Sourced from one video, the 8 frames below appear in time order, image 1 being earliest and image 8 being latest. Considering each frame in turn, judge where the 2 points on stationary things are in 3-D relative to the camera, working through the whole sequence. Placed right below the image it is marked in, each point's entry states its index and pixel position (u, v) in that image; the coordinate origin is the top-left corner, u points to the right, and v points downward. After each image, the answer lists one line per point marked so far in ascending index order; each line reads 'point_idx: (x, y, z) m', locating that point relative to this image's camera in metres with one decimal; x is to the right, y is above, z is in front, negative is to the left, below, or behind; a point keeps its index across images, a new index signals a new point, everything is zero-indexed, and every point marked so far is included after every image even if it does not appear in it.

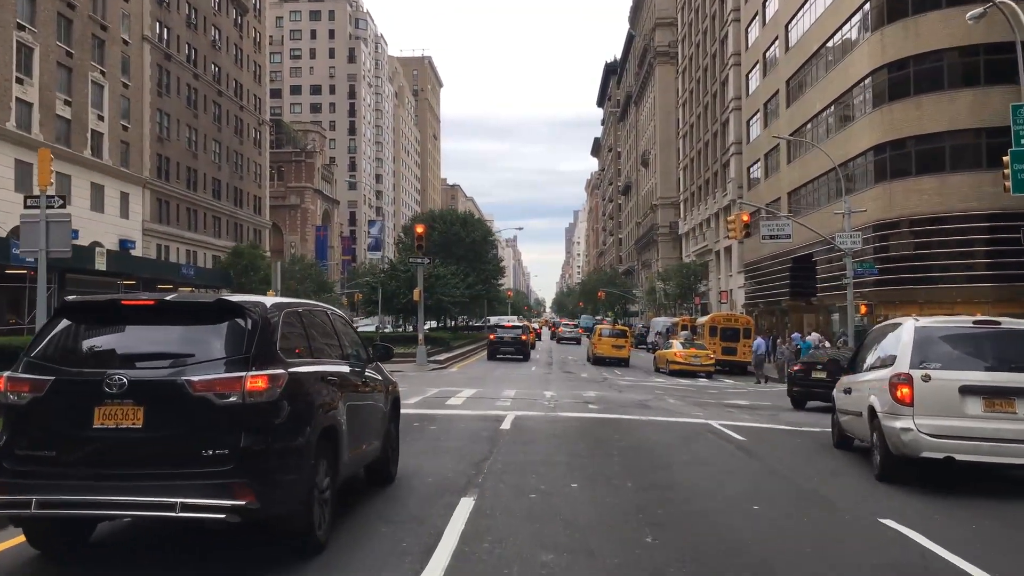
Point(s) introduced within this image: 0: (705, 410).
0: (+3.7, -2.3, +17.4) m
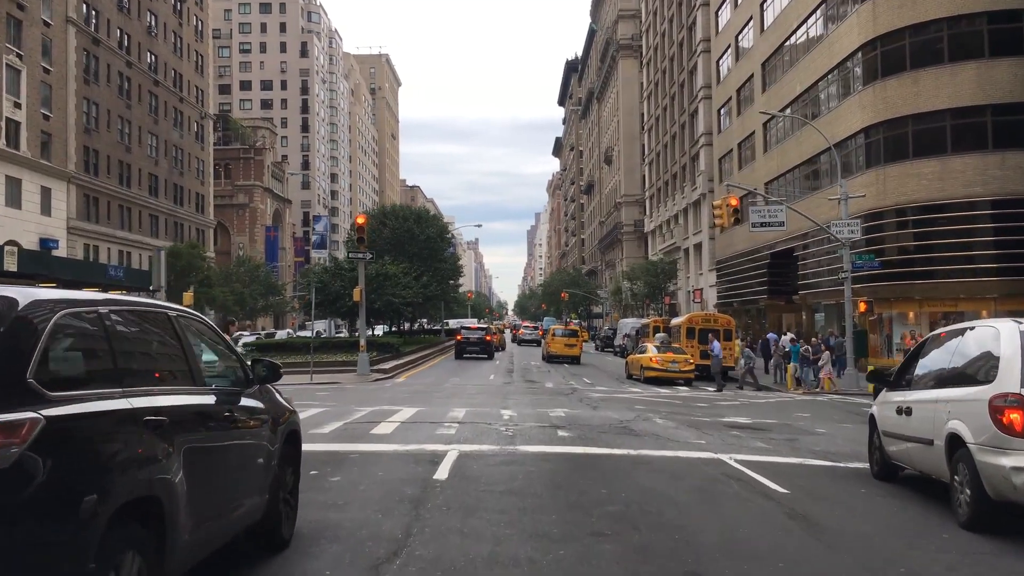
0: (+2.9, -2.2, +13.8) m
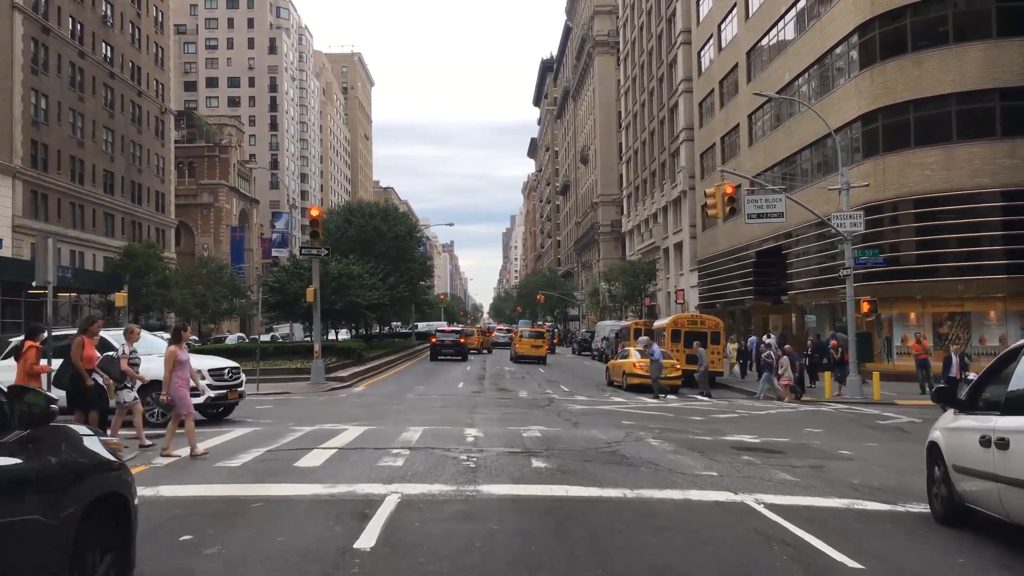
0: (+2.5, -2.1, +11.3) m
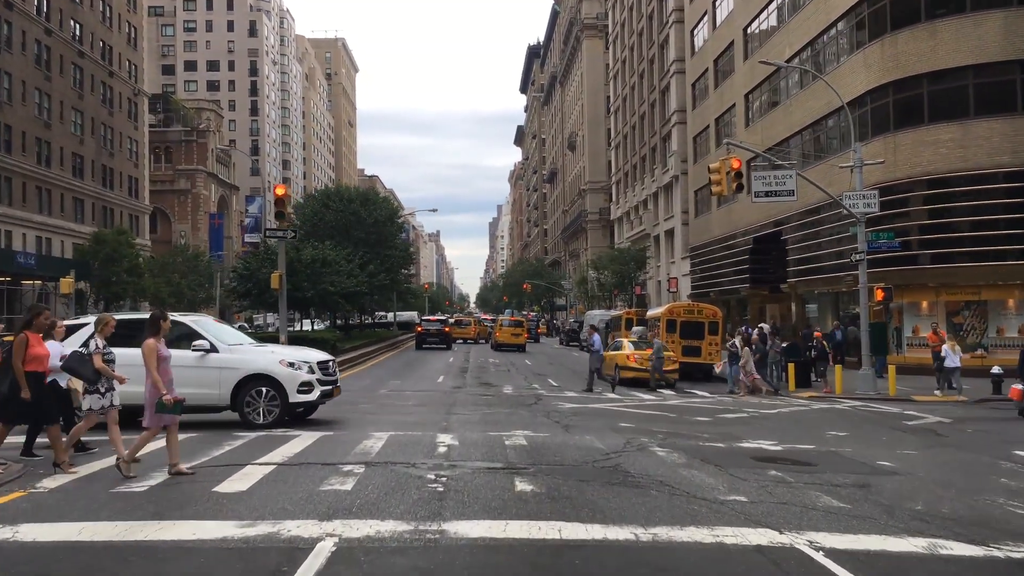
0: (+2.3, -1.9, +9.3) m
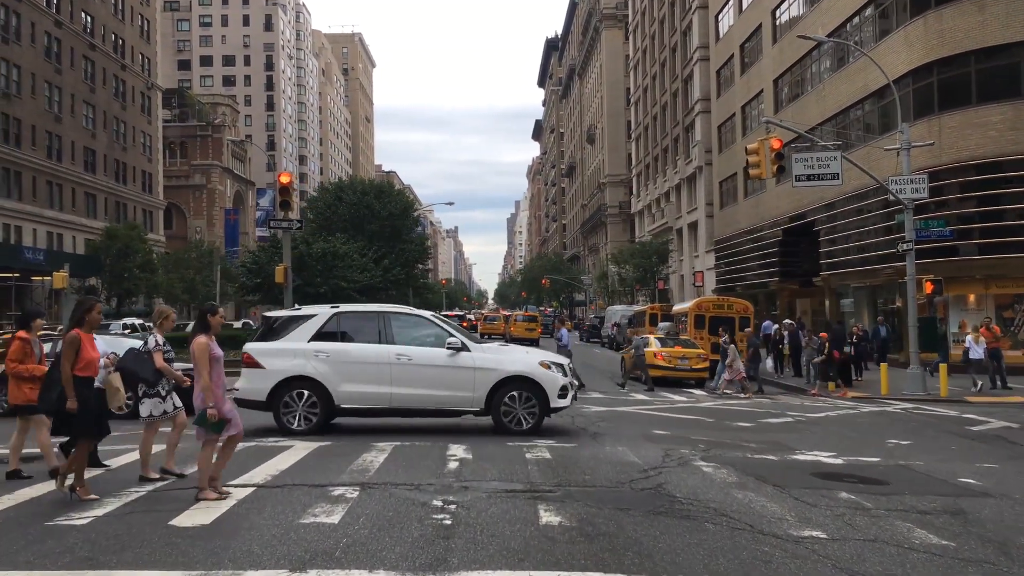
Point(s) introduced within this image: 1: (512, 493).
0: (+2.5, -1.8, +7.8) m
1: (0.0, -1.7, +7.4) m
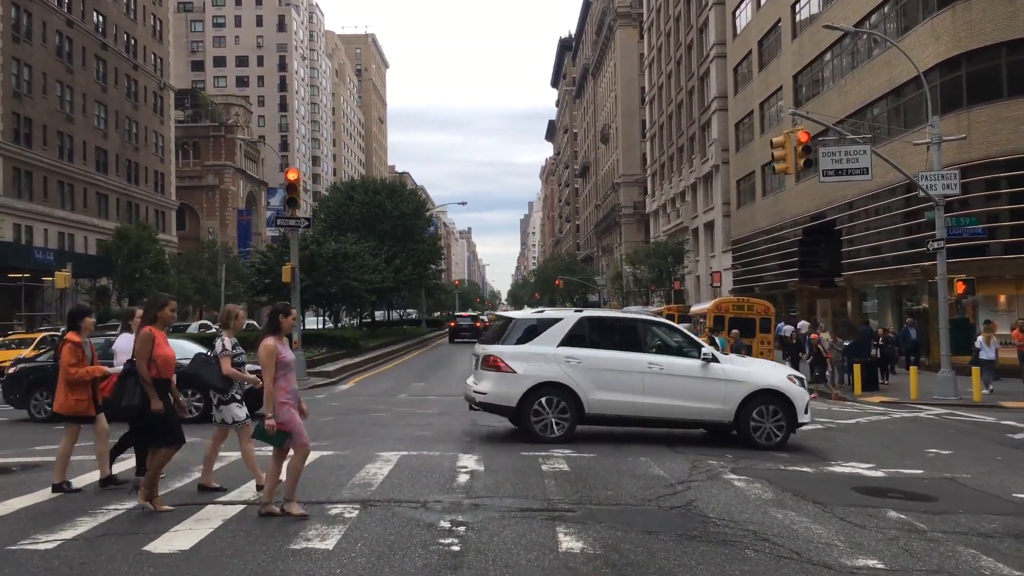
0: (+2.6, -1.8, +7.0) m
1: (+0.1, -1.7, +6.7) m
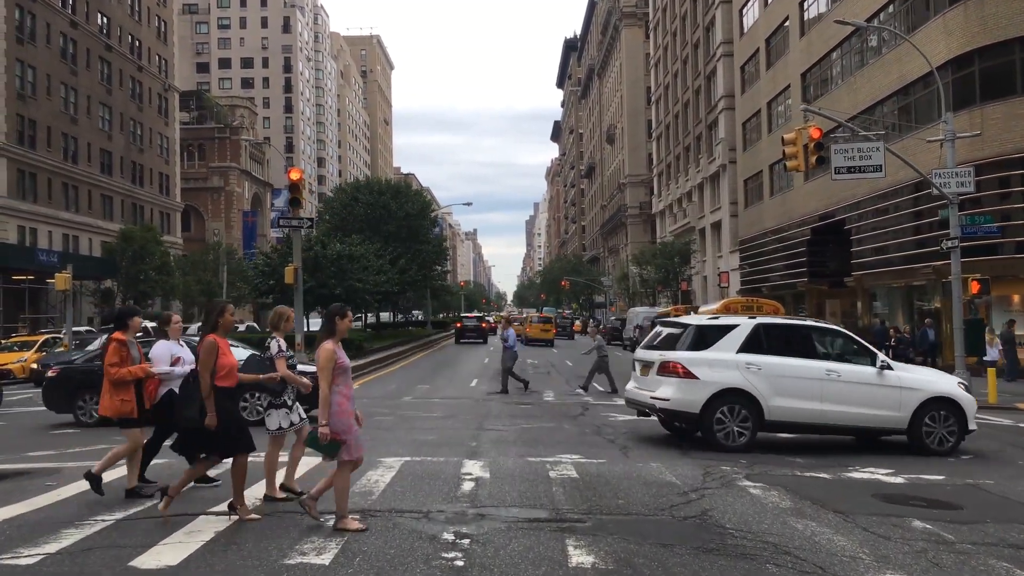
0: (+2.6, -1.8, +6.7) m
1: (+0.2, -1.7, +6.4) m
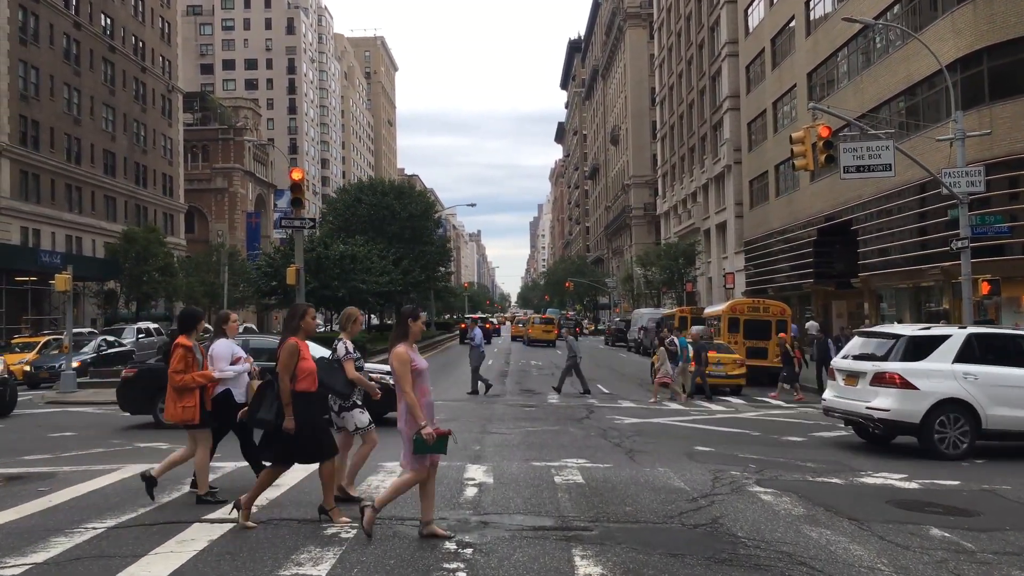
0: (+2.7, -1.8, +6.5) m
1: (+0.2, -1.7, +6.2) m
